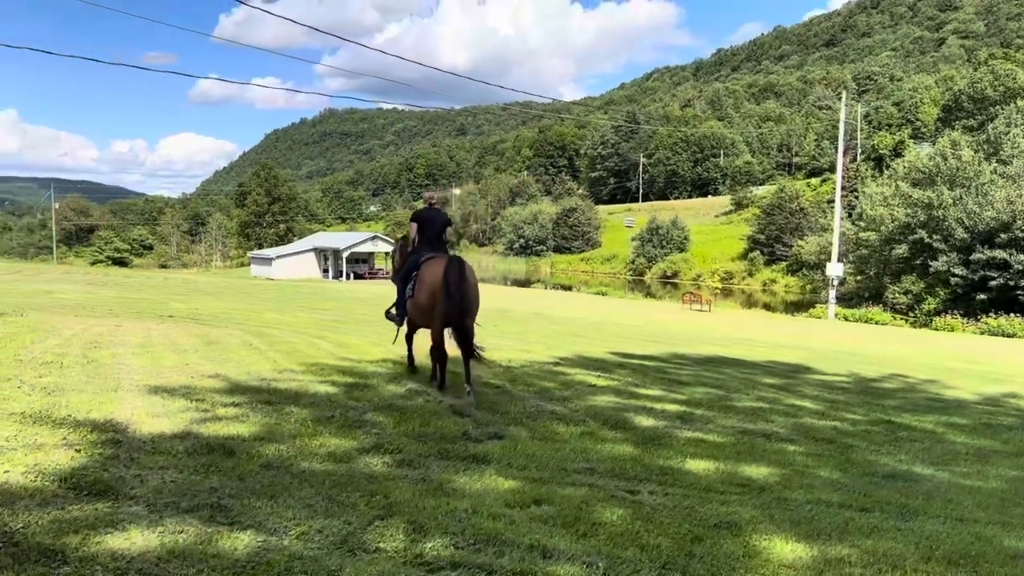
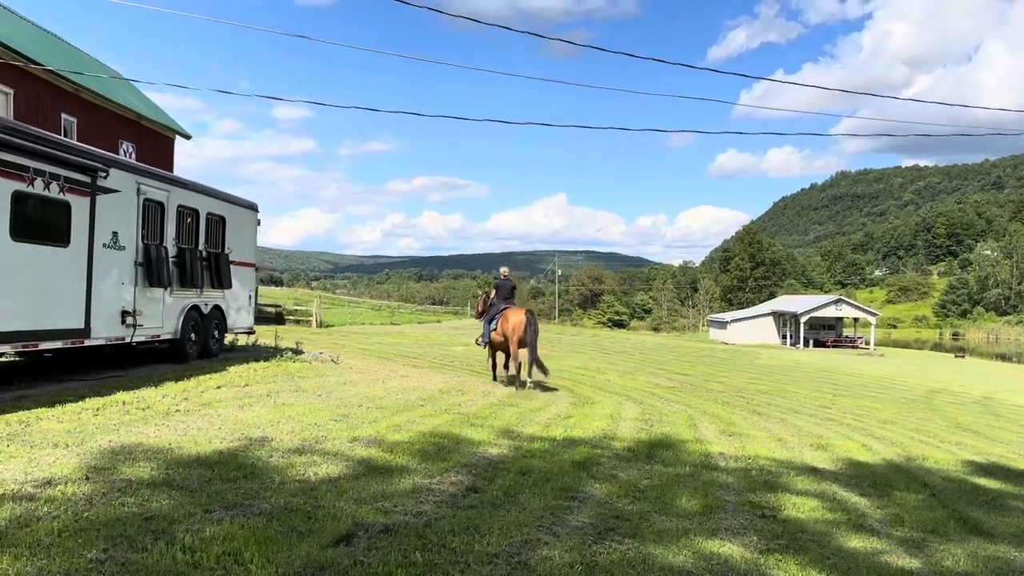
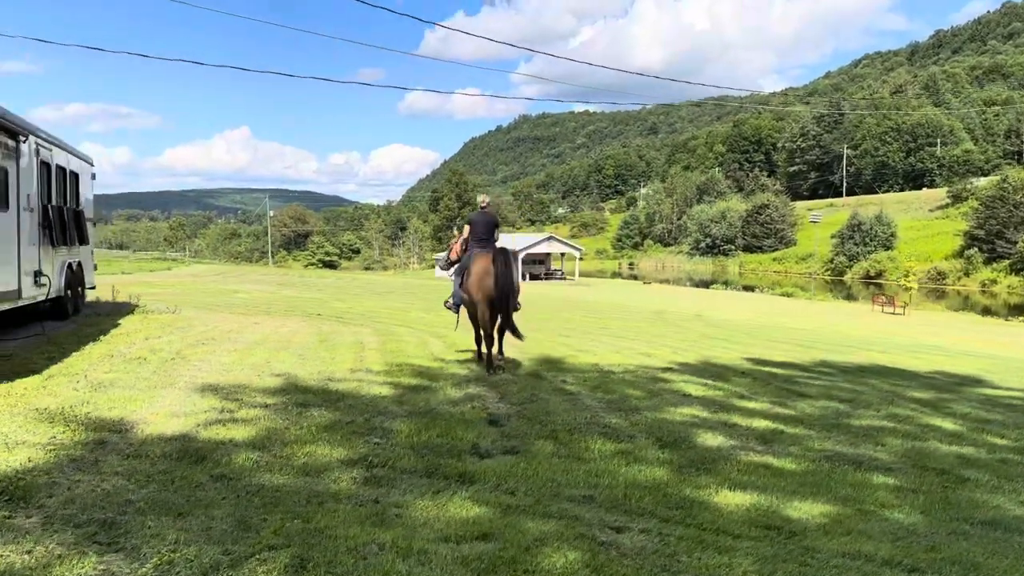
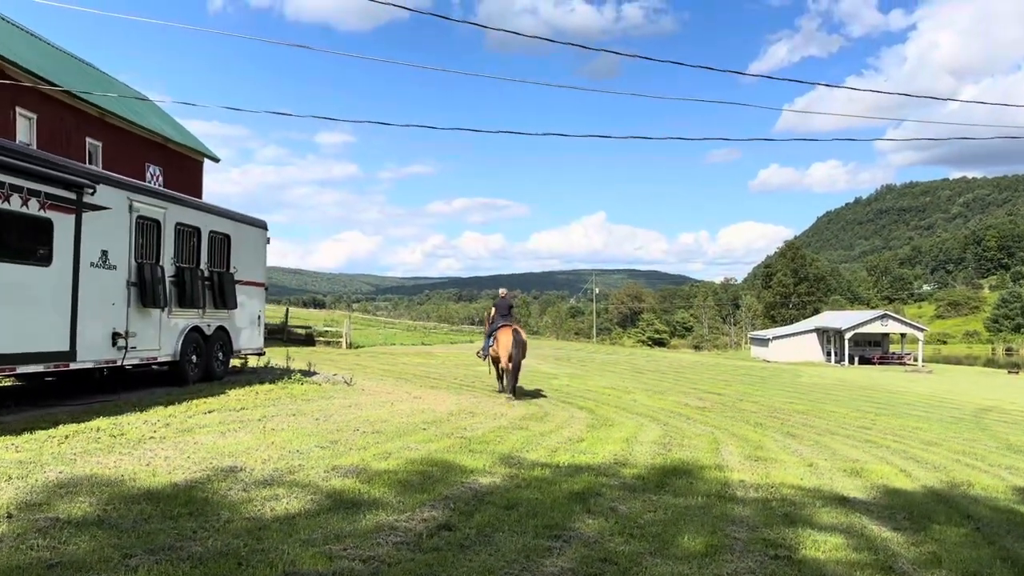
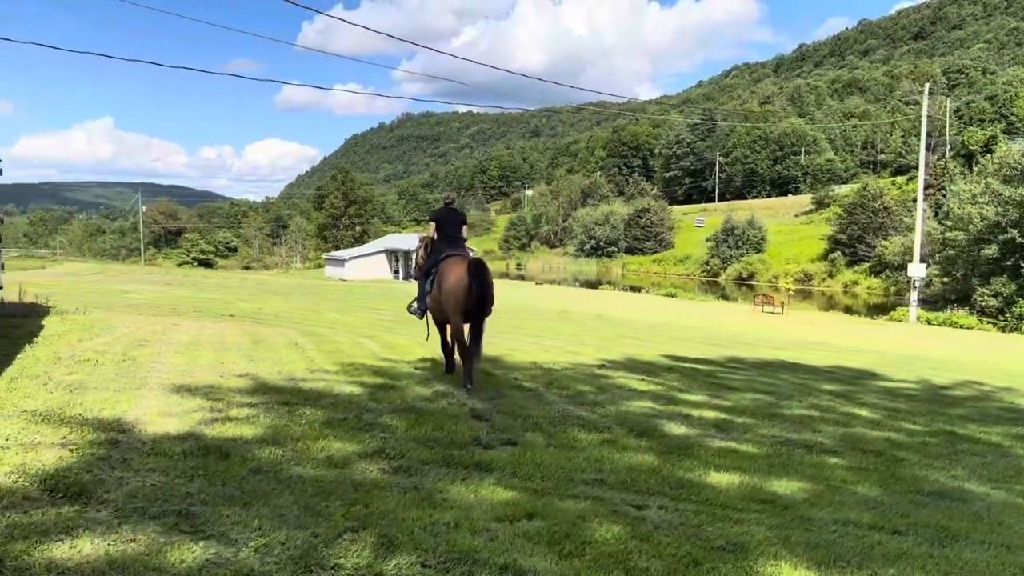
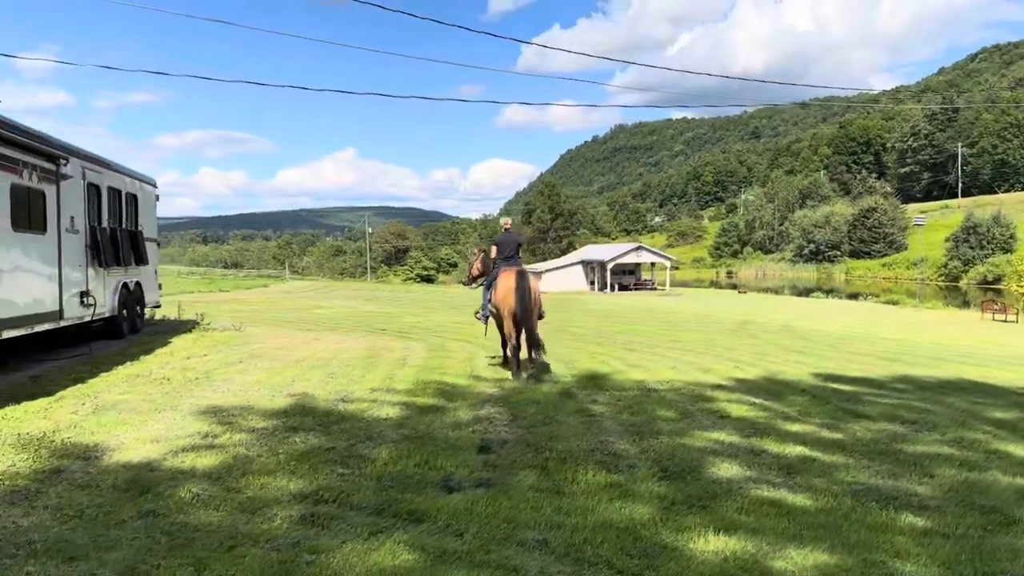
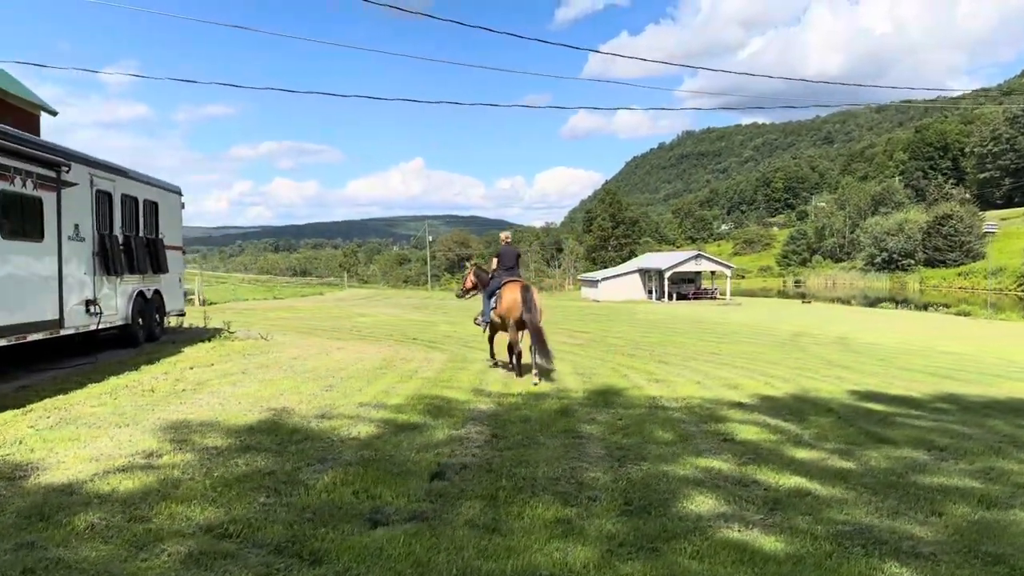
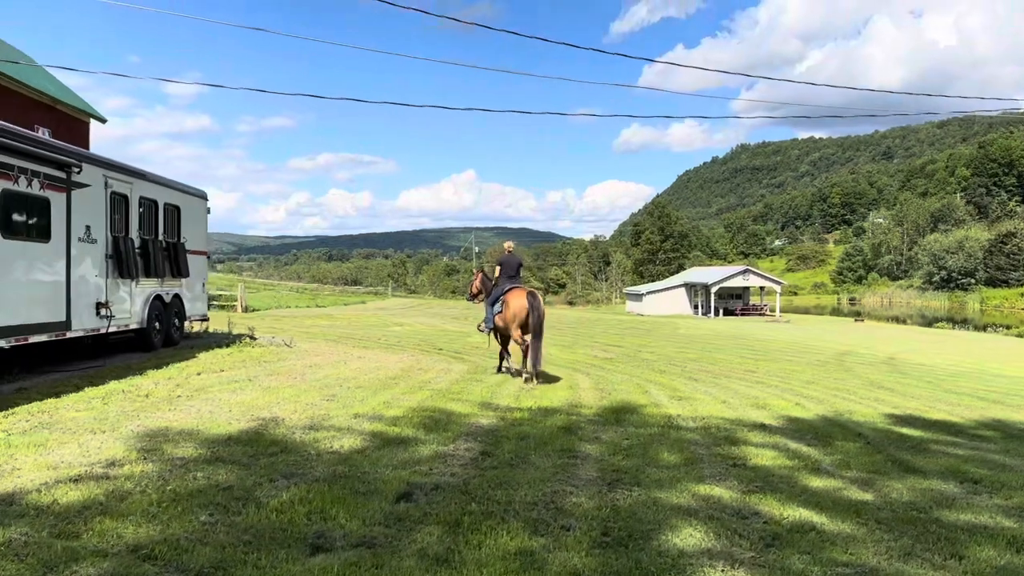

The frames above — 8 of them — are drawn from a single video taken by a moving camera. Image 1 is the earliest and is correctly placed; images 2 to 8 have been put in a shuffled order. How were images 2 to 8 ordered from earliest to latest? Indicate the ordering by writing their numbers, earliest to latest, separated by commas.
5, 3, 6, 7, 8, 2, 4
